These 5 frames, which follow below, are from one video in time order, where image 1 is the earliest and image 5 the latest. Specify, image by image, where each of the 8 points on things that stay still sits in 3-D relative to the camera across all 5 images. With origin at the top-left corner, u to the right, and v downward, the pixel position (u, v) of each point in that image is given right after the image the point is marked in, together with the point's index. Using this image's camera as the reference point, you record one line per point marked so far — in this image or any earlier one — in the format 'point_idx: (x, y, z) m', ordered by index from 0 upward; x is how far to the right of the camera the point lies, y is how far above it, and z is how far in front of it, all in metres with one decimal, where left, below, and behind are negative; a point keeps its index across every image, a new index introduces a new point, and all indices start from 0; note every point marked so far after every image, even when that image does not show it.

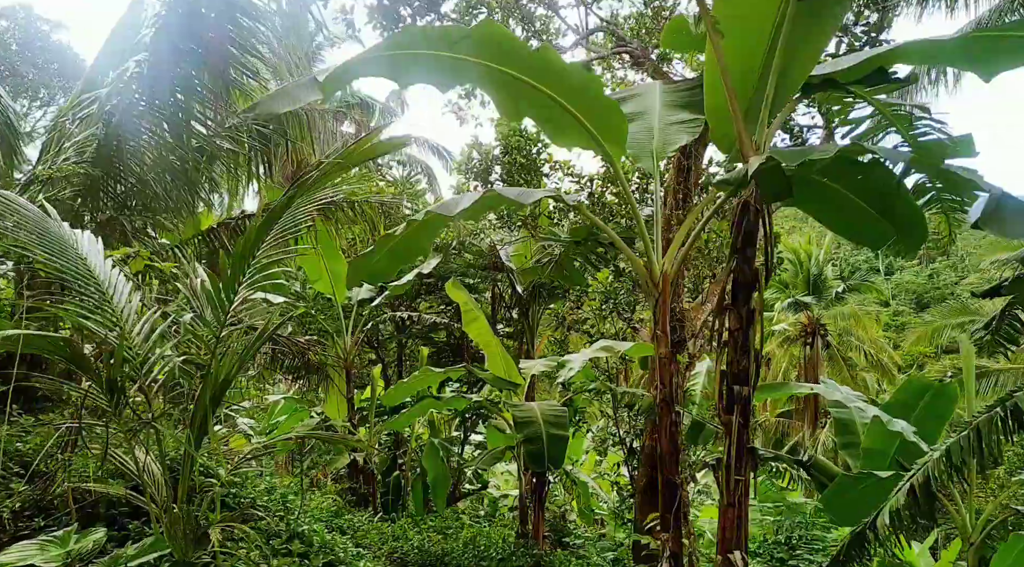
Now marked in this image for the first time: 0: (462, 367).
0: (-0.3, -0.6, +5.1) m
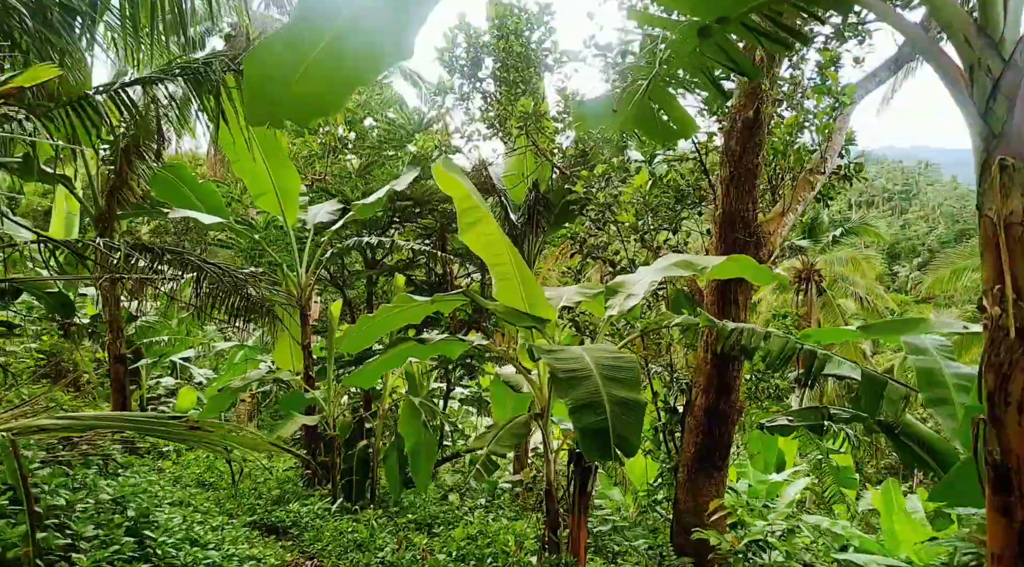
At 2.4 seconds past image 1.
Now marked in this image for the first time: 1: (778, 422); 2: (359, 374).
0: (-0.3, -0.1, +3.7) m
1: (+1.6, -0.8, +4.4) m
2: (-0.9, -0.5, +4.3) m
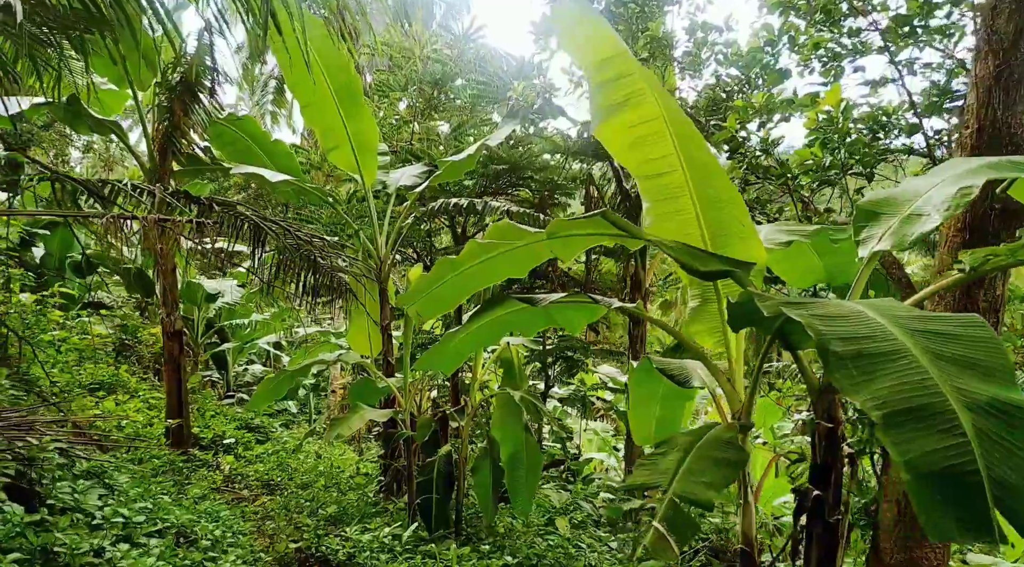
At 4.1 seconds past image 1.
0: (+0.2, +0.1, +2.7) m
1: (+2.2, -0.7, +3.1) m
2: (-0.3, -0.3, +3.4) m
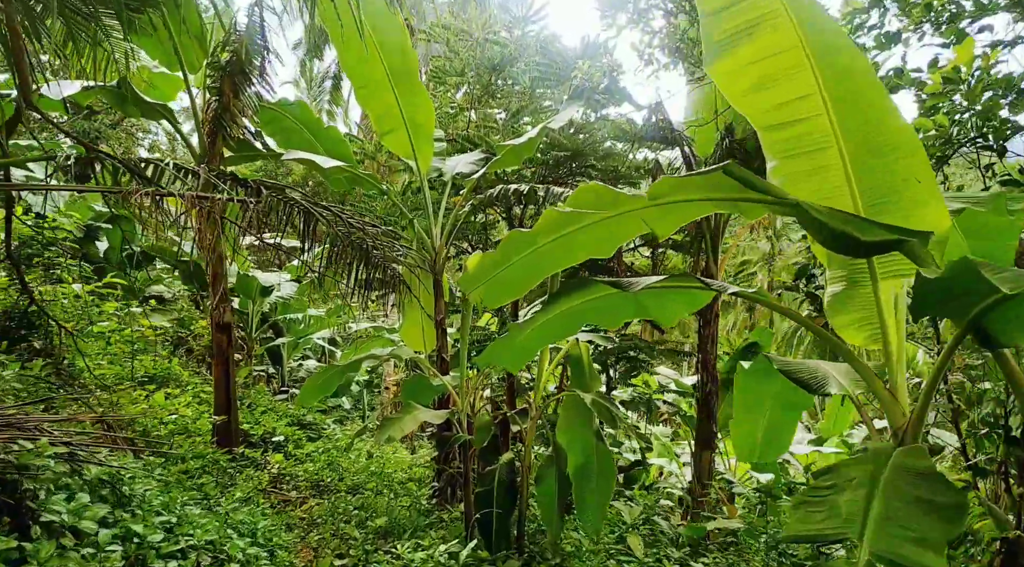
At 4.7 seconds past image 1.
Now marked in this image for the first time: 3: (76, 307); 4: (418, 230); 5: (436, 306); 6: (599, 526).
0: (+0.5, +0.1, +2.4) m
1: (+2.4, -0.7, +2.6) m
2: (0.0, -0.3, +3.0) m
3: (-3.1, -0.2, +5.1) m
4: (-0.6, +0.4, +4.7) m
5: (-0.5, -0.1, +4.7) m
6: (+0.4, -1.0, +3.1) m
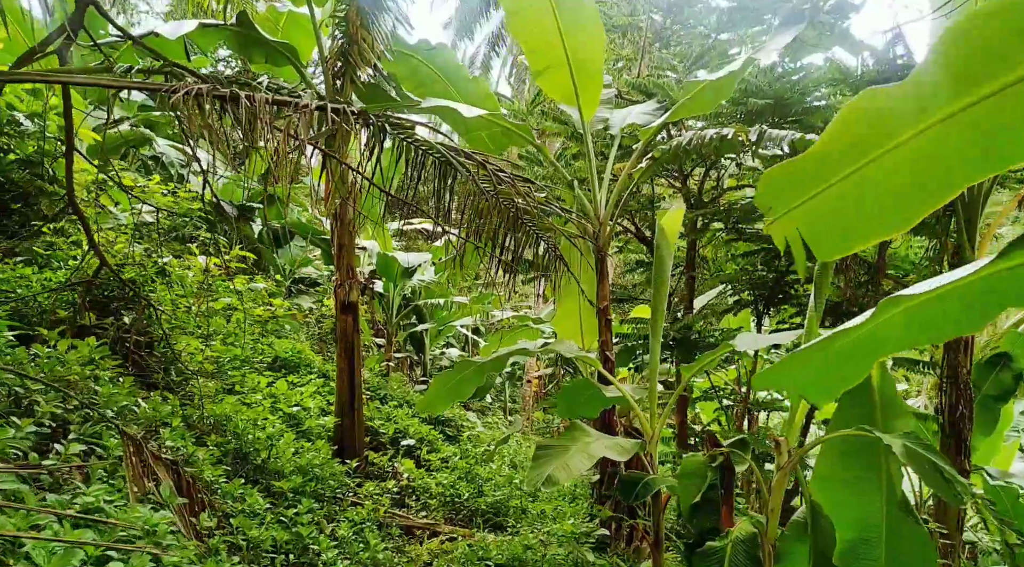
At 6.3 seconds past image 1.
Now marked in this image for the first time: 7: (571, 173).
0: (+0.9, +0.2, +1.3) m
1: (+2.9, -0.6, +1.2) m
2: (+0.6, -0.2, +2.0) m
3: (-2.0, 0.0, +4.7) m
4: (+0.4, +0.5, +3.8) m
5: (+0.5, 0.0, +3.8) m
6: (+1.0, -0.9, +2.0) m
7: (+0.4, +0.7, +4.8) m
